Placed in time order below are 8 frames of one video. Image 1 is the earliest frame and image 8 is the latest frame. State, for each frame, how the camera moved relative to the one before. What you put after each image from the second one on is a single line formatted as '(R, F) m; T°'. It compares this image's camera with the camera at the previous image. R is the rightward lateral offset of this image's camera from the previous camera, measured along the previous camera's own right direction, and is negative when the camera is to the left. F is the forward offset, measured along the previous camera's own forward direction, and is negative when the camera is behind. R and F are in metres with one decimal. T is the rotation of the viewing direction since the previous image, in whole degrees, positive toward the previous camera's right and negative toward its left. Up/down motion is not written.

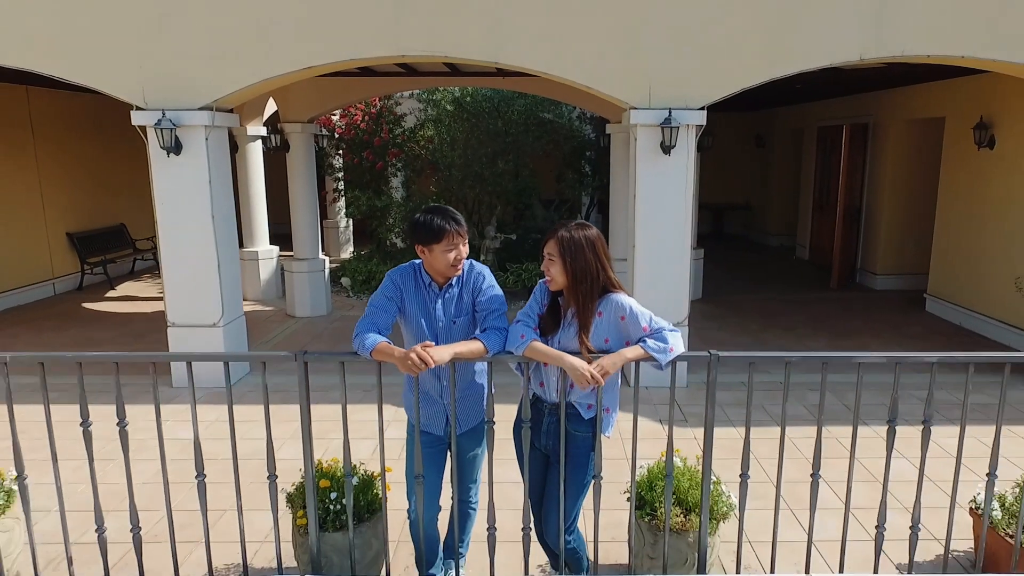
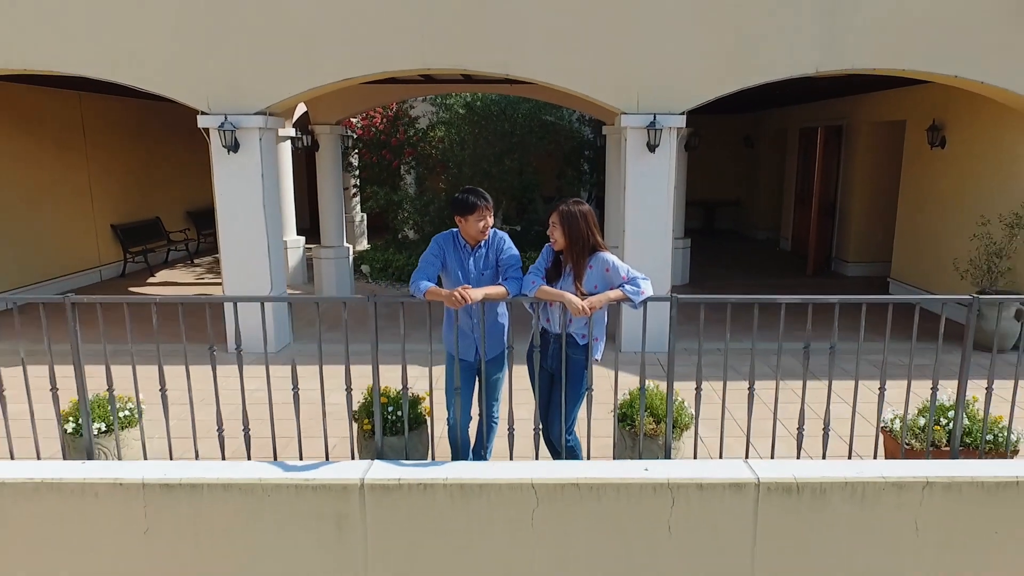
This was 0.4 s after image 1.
(0.0, -0.6) m; 0°
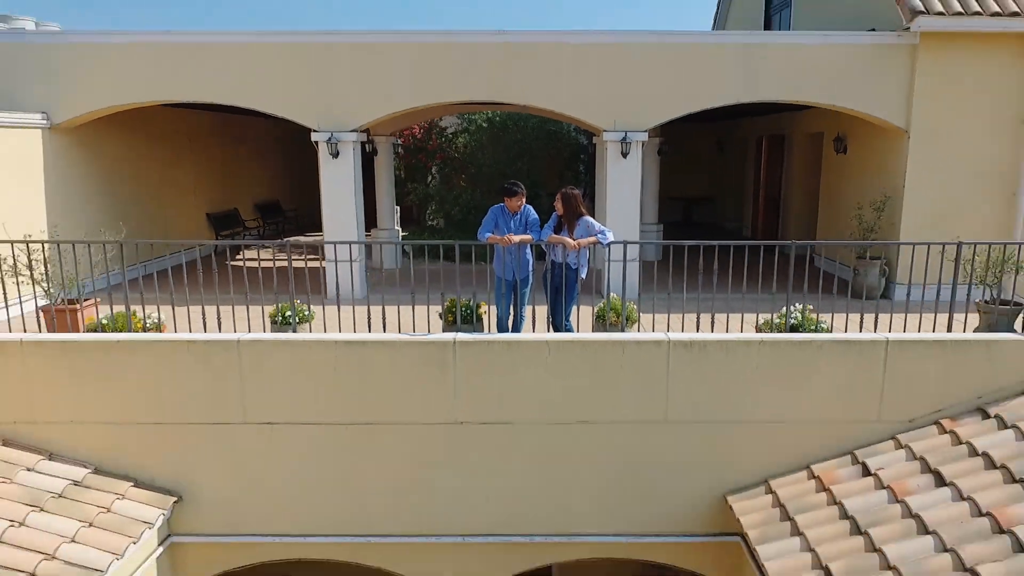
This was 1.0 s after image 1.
(-0.1, -1.8) m; 0°
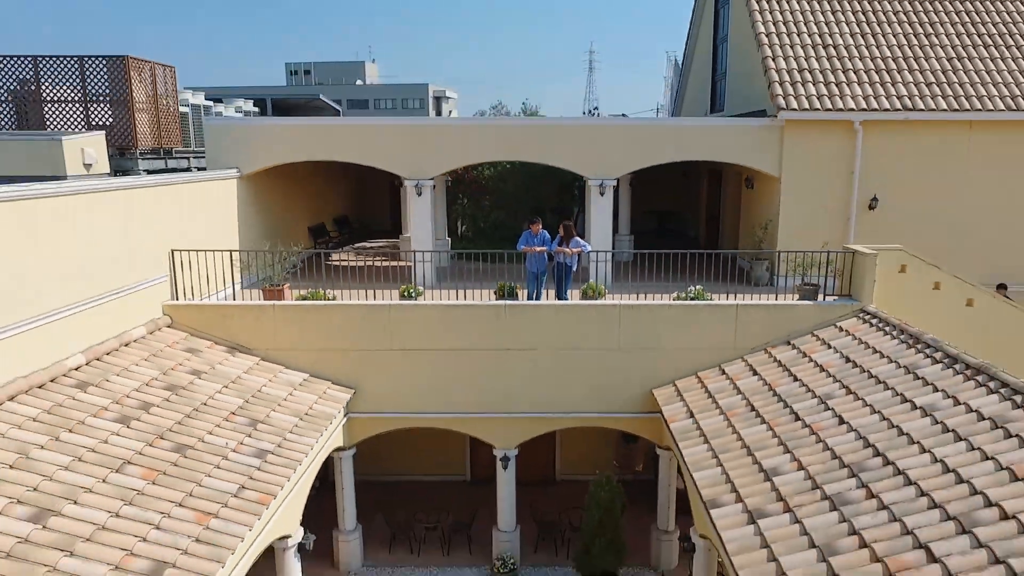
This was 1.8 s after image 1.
(-0.3, -3.4) m; 0°
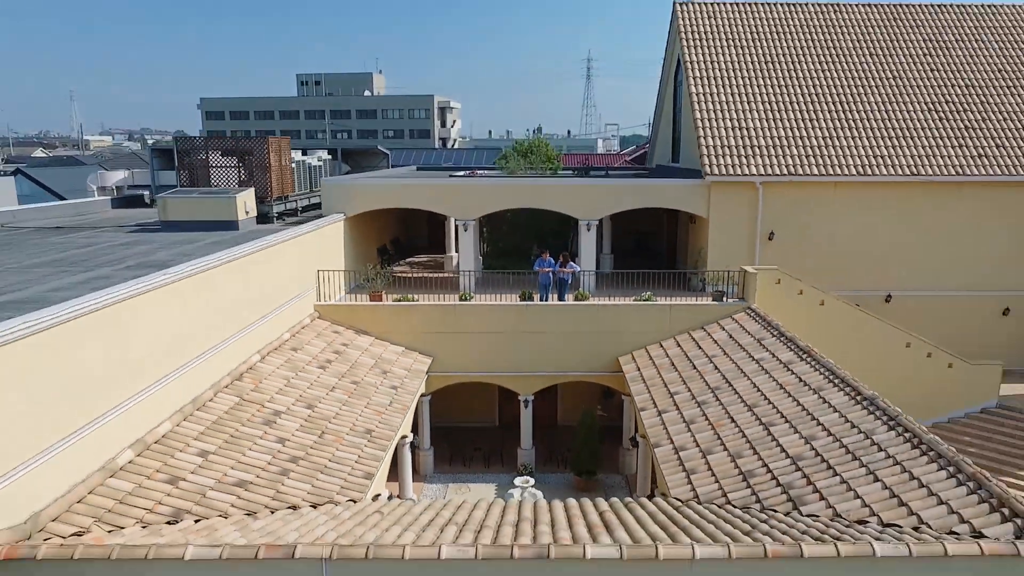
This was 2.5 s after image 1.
(-0.3, -4.4) m; 0°
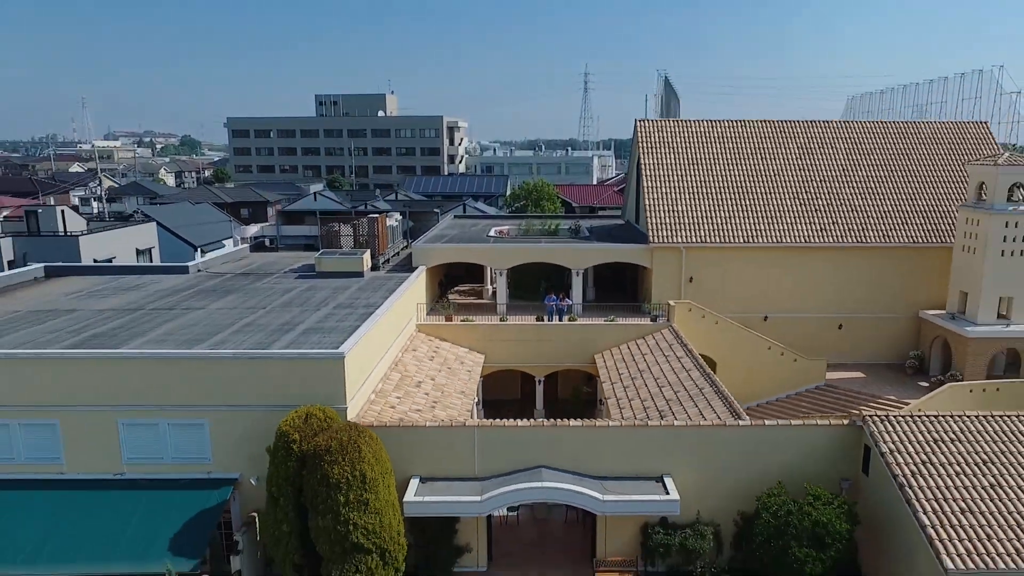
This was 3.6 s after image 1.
(-0.6, -8.1) m; 0°
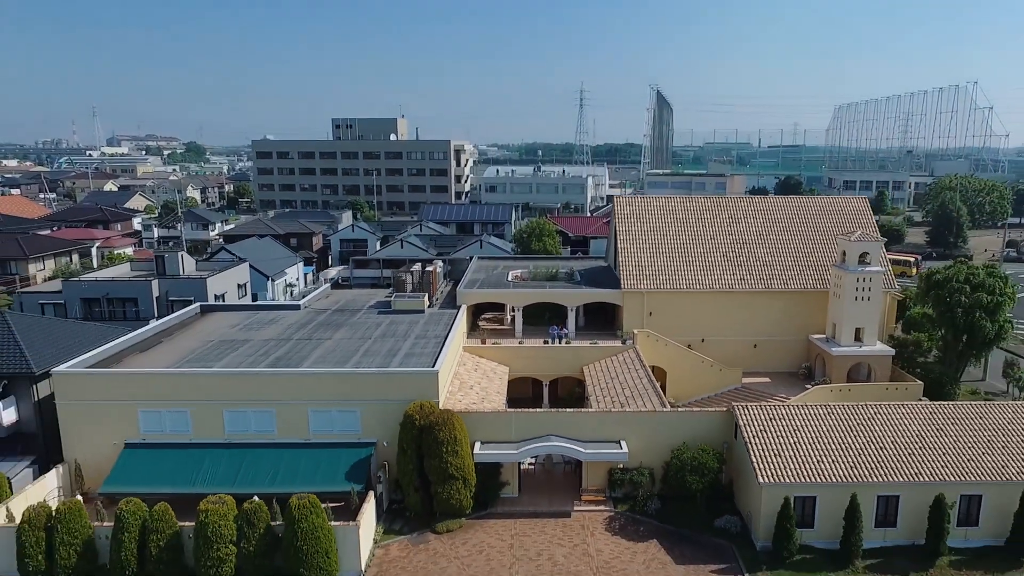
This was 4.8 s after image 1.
(-0.8, -9.4) m; 0°
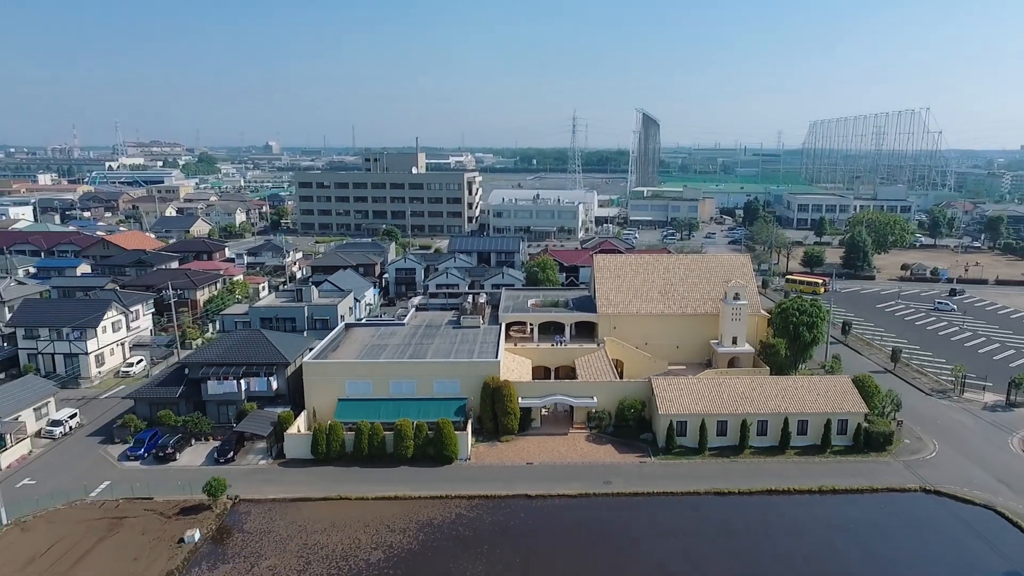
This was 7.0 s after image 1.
(-2.0, -20.6) m; +1°
